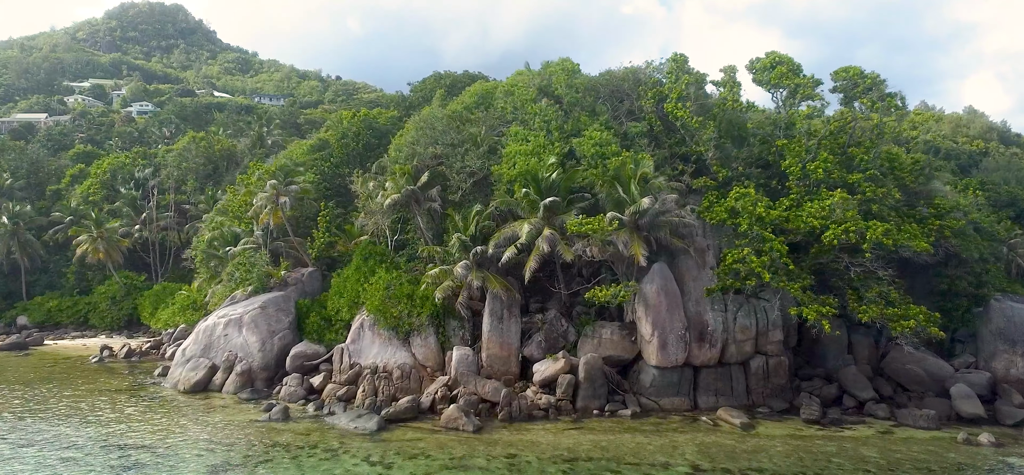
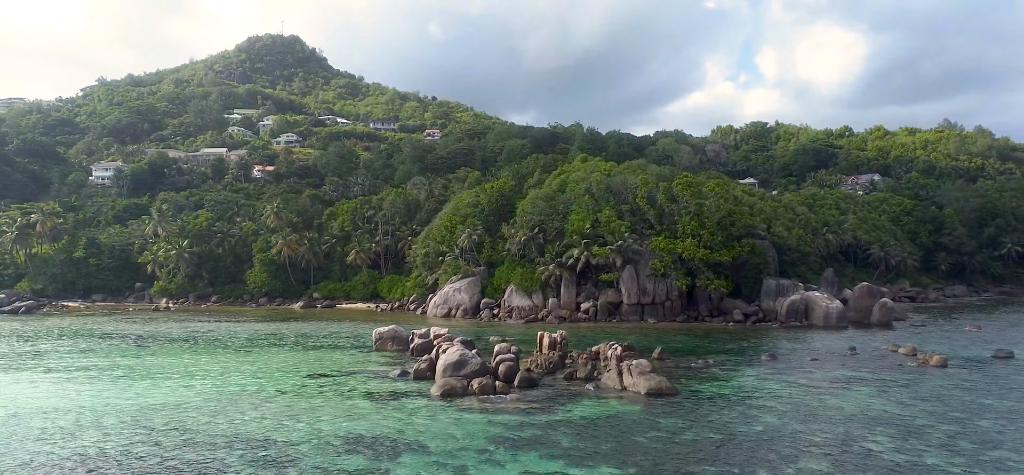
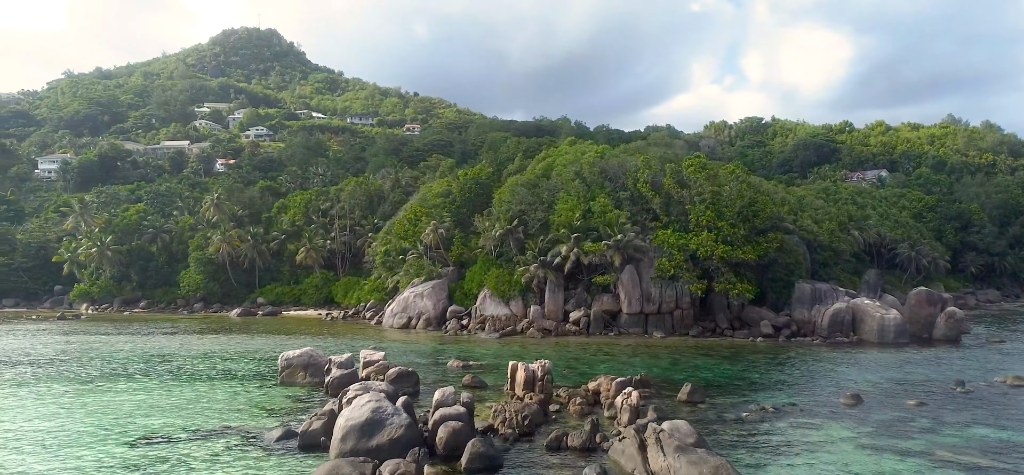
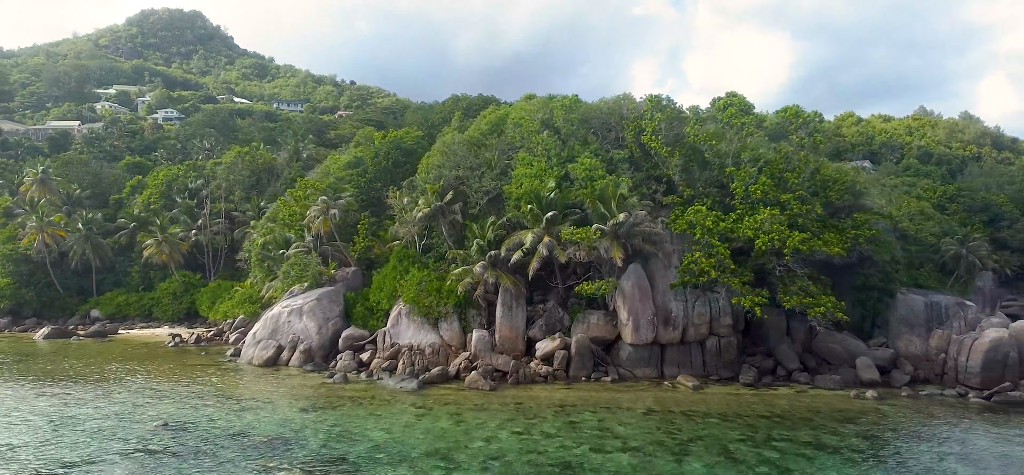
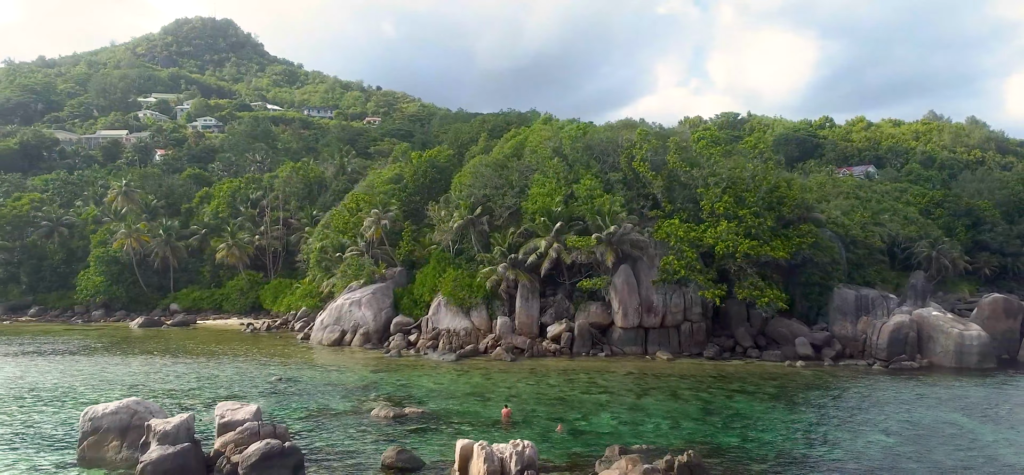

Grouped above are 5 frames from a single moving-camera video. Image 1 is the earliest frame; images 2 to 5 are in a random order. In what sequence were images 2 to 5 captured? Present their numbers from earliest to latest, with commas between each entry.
4, 5, 3, 2
